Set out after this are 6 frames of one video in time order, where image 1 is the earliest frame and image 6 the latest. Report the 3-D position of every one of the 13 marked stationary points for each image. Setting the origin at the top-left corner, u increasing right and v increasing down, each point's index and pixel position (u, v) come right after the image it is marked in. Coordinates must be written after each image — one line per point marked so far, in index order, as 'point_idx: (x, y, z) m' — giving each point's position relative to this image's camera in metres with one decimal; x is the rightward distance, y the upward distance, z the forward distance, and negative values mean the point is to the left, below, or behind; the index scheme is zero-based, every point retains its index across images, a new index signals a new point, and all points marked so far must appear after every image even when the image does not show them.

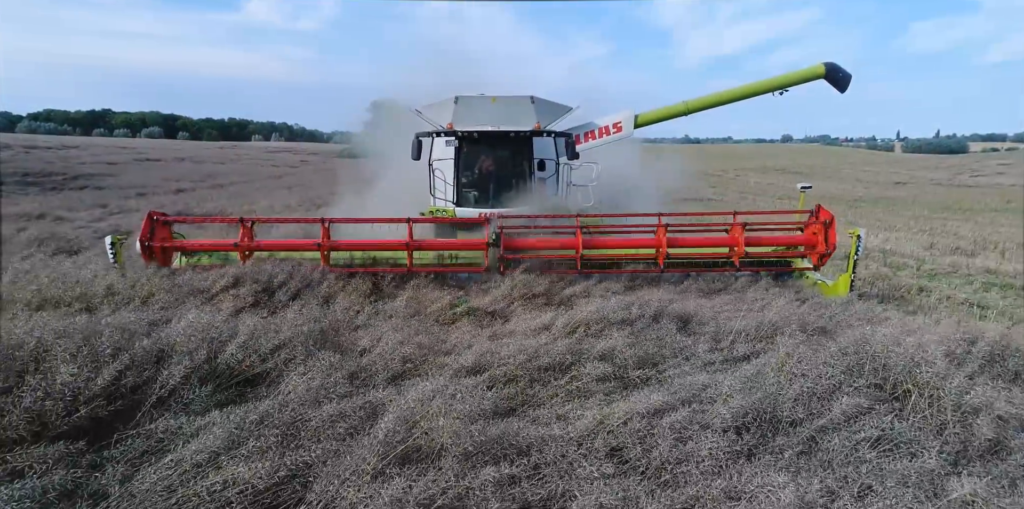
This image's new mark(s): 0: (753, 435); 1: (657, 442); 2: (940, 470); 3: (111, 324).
0: (+1.1, -0.8, +3.0) m
1: (+0.7, -0.9, +3.0) m
2: (+1.8, -0.9, +2.7) m
3: (-2.4, -0.4, +3.9) m
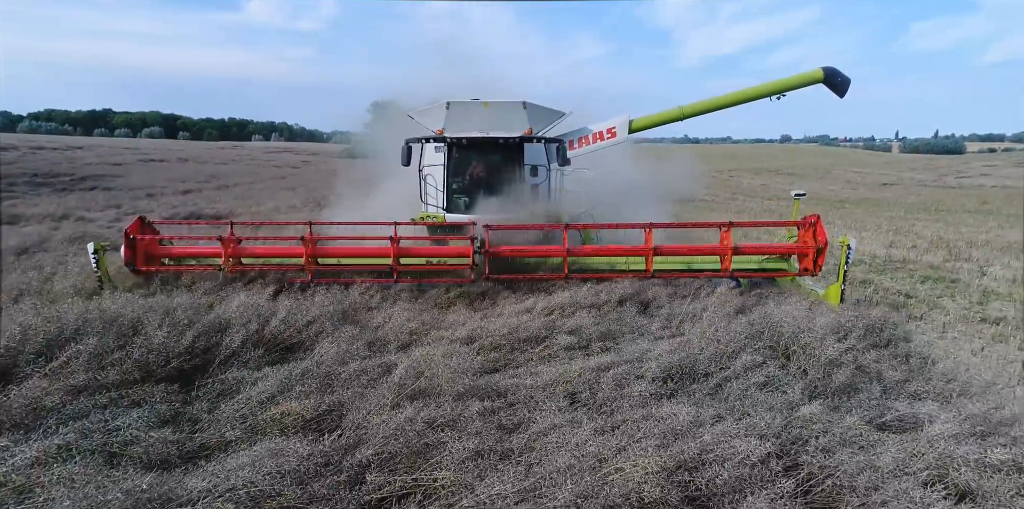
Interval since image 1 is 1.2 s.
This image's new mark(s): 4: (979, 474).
0: (+1.0, -0.8, +4.1) m
1: (+0.6, -0.8, +4.1) m
2: (+1.6, -0.9, +3.7) m
3: (-2.5, -0.4, +4.9) m
4: (+2.0, -1.0, +2.9) m
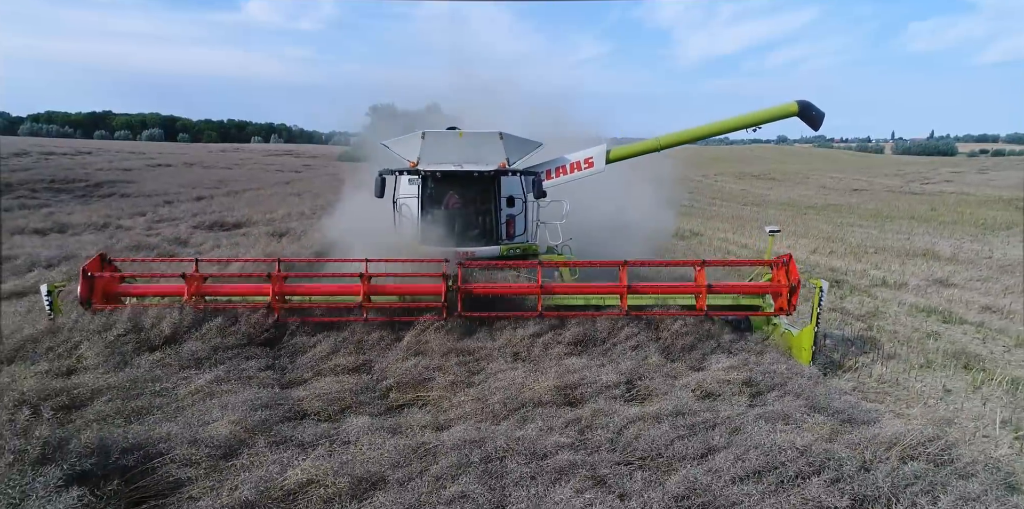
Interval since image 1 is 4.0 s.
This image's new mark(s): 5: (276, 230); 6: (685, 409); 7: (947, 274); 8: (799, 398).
0: (+0.7, -0.9, +6.5) m
1: (+0.2, -0.9, +6.4) m
2: (+1.3, -1.0, +6.1) m
3: (-2.9, -0.5, +7.3) m
4: (+1.7, -1.1, +5.3) m
5: (-5.5, +0.6, +15.0) m
6: (+1.3, -1.1, +4.7) m
7: (+7.8, -0.3, +11.7) m
8: (+2.2, -1.1, +5.0) m
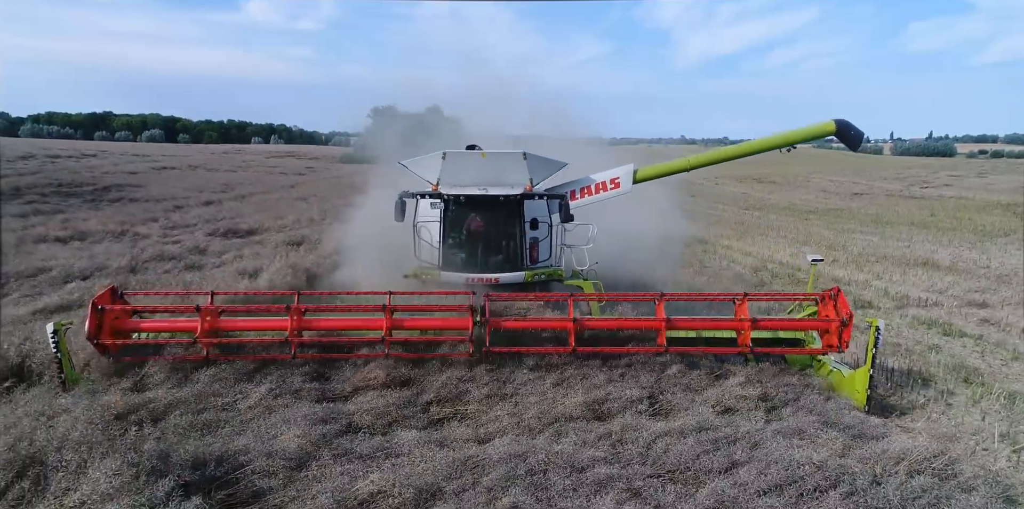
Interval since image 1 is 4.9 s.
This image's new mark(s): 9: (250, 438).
0: (+1.0, -1.1, +6.9) m
1: (+0.5, -1.1, +6.9) m
2: (+1.6, -1.2, +6.5) m
3: (-2.6, -0.7, +7.7) m
4: (+2.0, -1.3, +5.7) m
5: (-5.2, +0.4, +15.4) m
6: (+1.5, -1.3, +5.1) m
7: (+8.1, -0.6, +12.1) m
8: (+2.5, -1.3, +5.4) m
9: (-2.0, -1.4, +4.8) m
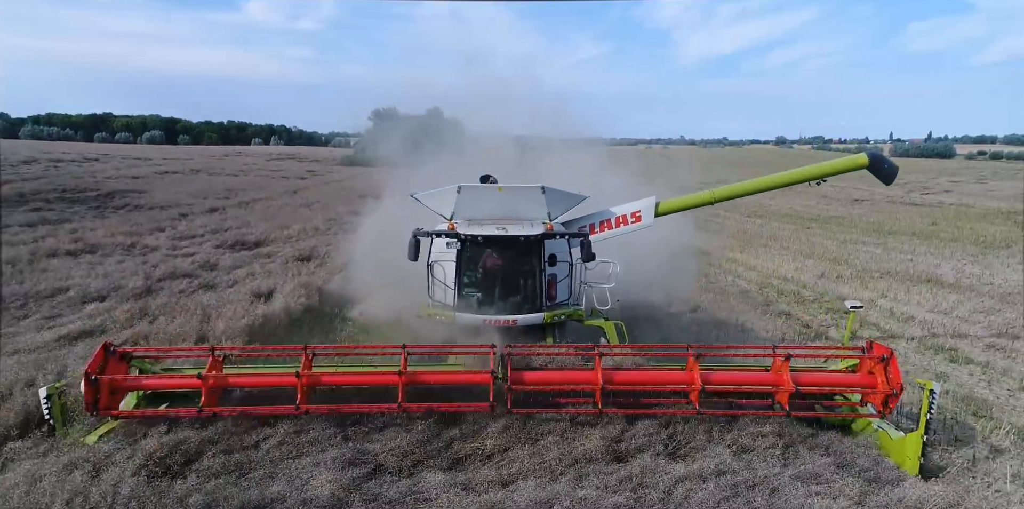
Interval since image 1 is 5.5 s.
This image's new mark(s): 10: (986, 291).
0: (+1.2, -1.5, +7.1) m
1: (+0.7, -1.5, +7.0) m
2: (+1.8, -1.6, +6.7) m
3: (-2.4, -1.1, +7.9) m
4: (+2.2, -1.7, +5.8) m
5: (-5.0, 0.0, +15.6) m
6: (+1.7, -1.7, +5.3) m
7: (+8.3, -0.9, +12.3) m
8: (+2.7, -1.7, +5.6) m
9: (-1.8, -1.8, +5.0) m
10: (+10.0, -0.8, +13.7) m
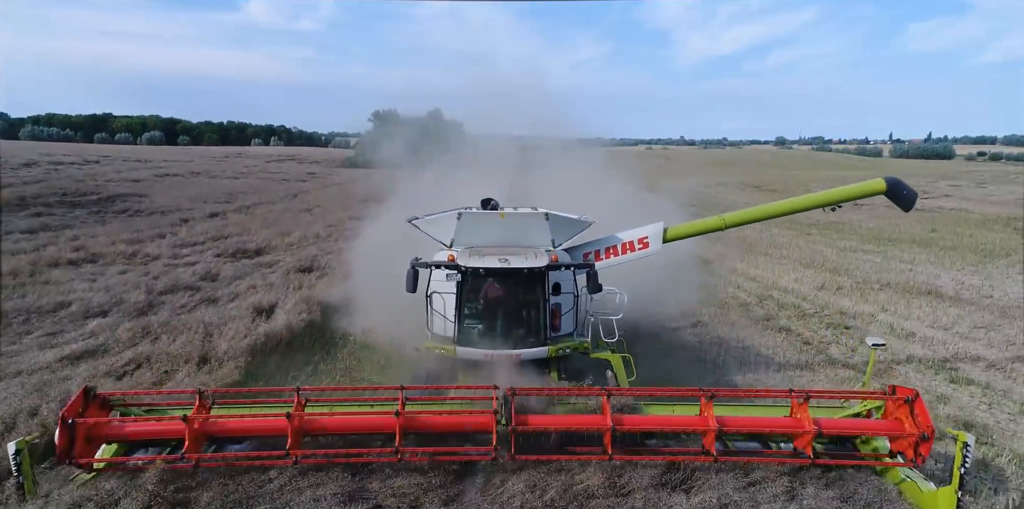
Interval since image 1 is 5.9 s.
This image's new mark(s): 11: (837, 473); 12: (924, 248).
0: (+1.2, -1.8, +7.1) m
1: (+0.7, -1.8, +7.0) m
2: (+1.8, -1.9, +6.7) m
3: (-2.4, -1.4, +7.9) m
4: (+2.2, -2.0, +5.9) m
5: (-5.0, -0.3, +15.6) m
6: (+1.8, -2.0, +5.3) m
7: (+8.3, -1.2, +12.3) m
8: (+2.7, -2.0, +5.6) m
9: (-1.7, -2.0, +5.0) m
10: (+10.0, -1.1, +13.7) m
11: (+2.9, -2.0, +5.9) m
12: (+12.6, +0.1, +19.9) m
